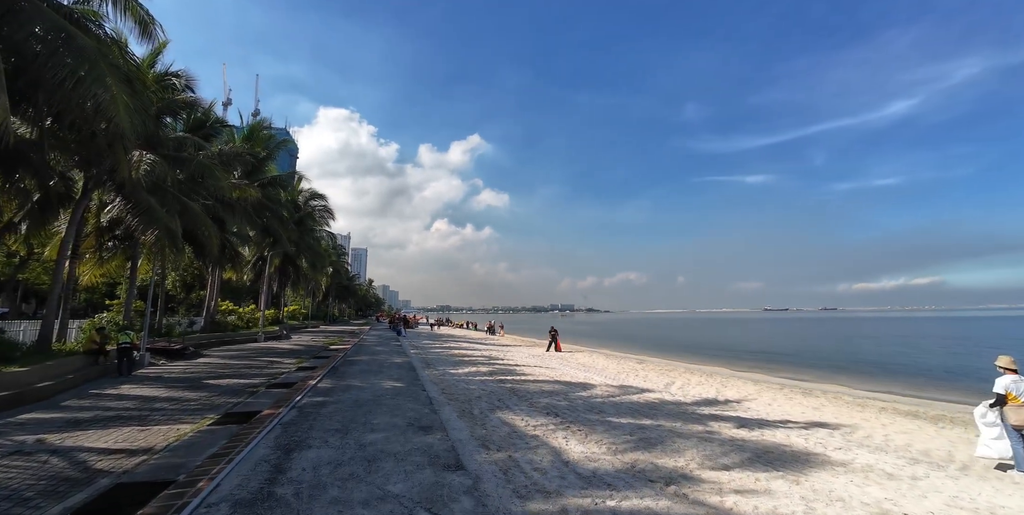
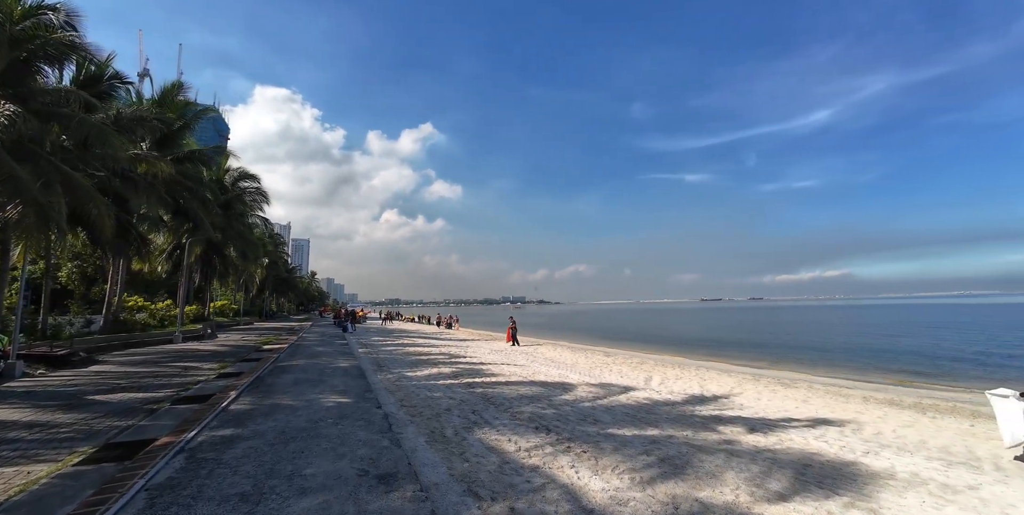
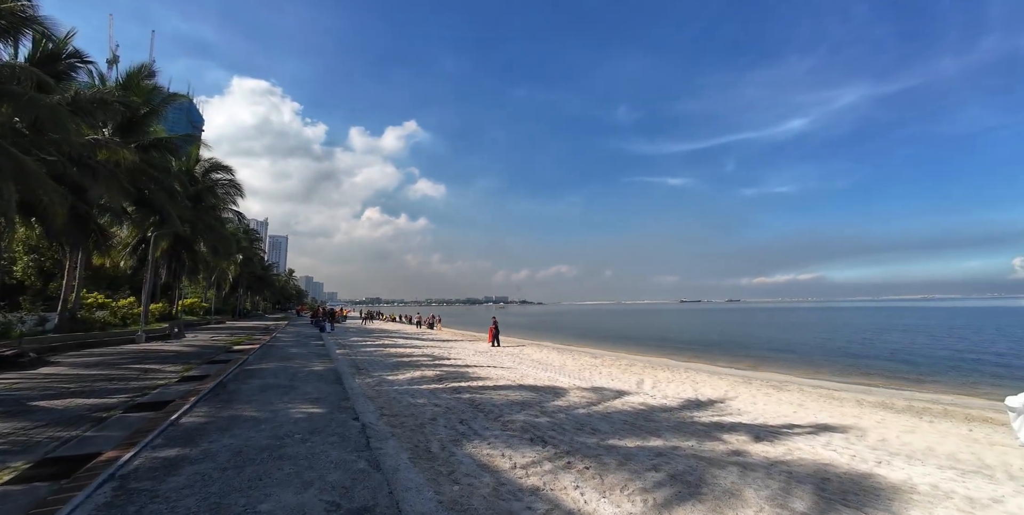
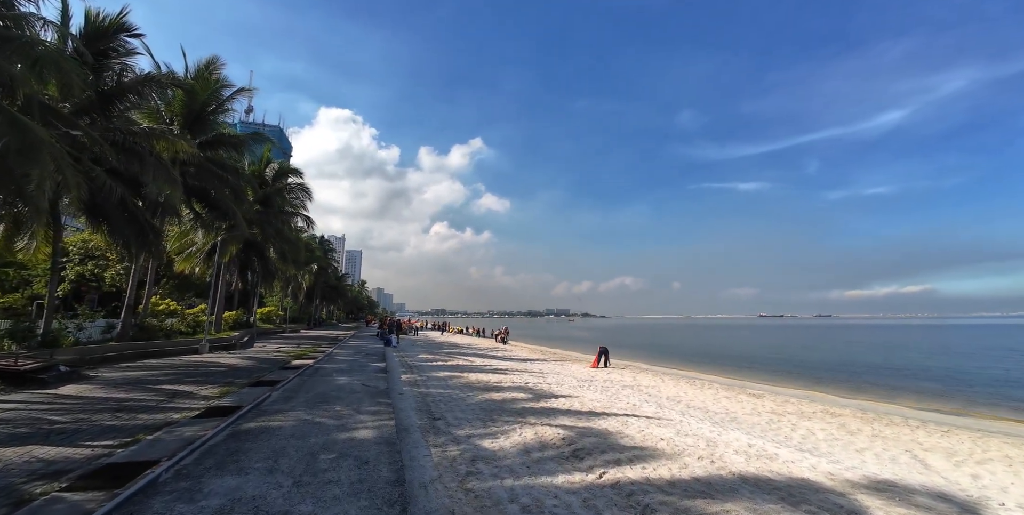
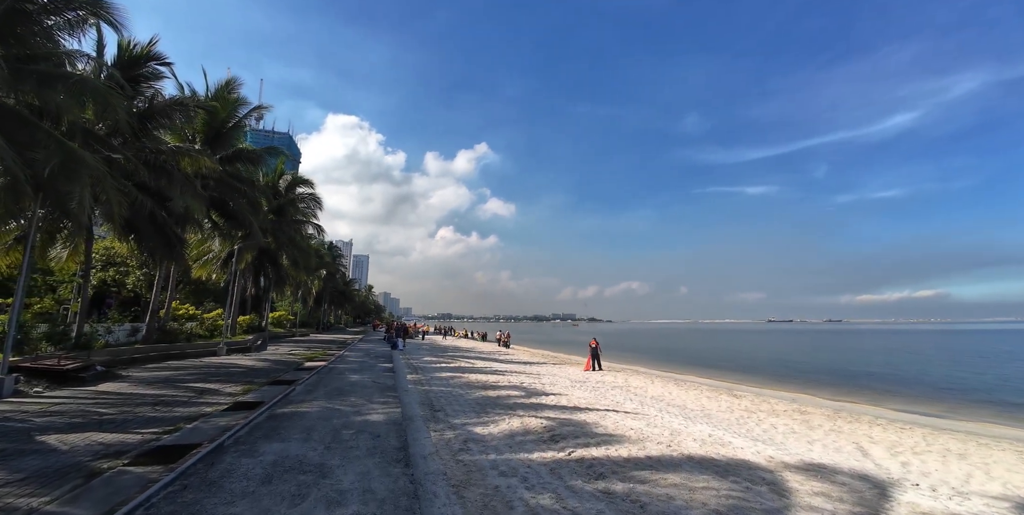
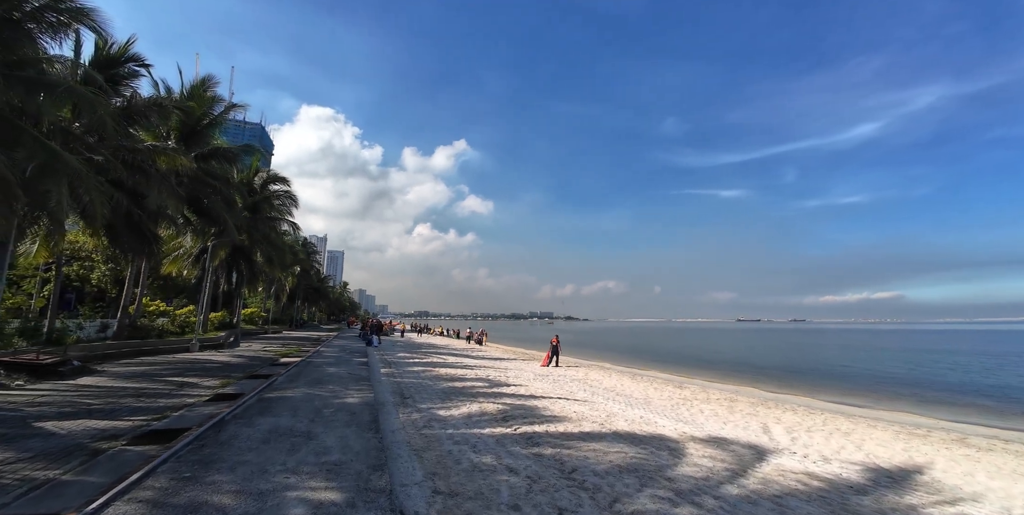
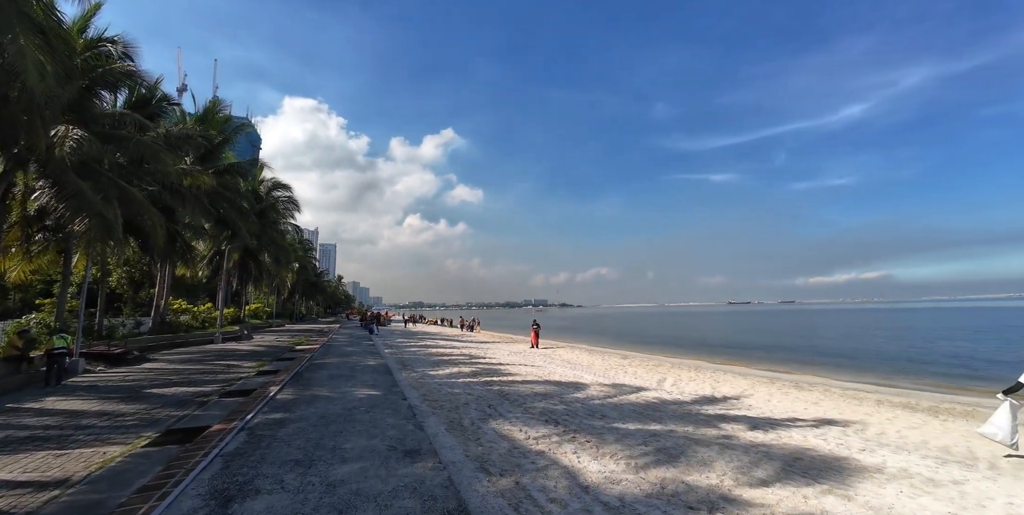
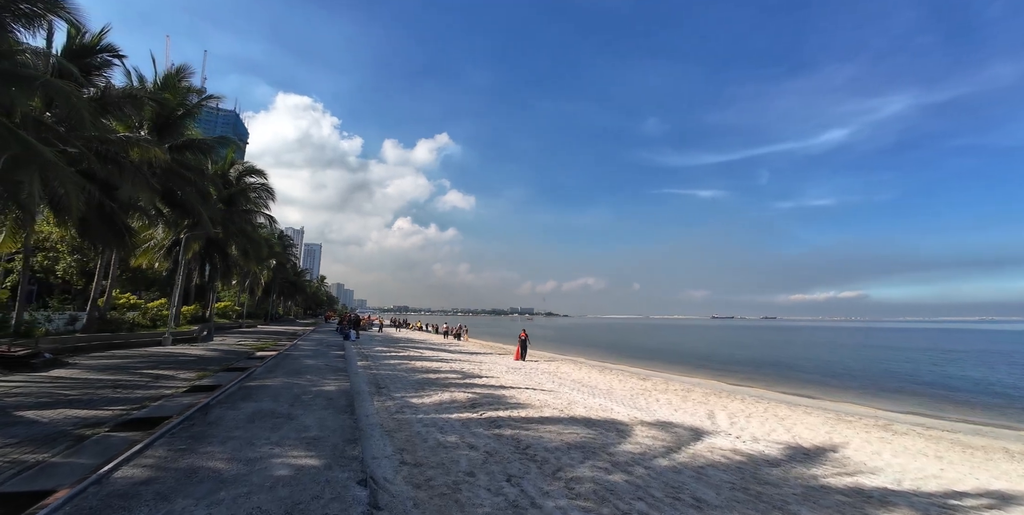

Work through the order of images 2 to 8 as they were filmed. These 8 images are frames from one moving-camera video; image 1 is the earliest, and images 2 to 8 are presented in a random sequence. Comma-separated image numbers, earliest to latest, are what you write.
7, 2, 3, 8, 6, 5, 4
